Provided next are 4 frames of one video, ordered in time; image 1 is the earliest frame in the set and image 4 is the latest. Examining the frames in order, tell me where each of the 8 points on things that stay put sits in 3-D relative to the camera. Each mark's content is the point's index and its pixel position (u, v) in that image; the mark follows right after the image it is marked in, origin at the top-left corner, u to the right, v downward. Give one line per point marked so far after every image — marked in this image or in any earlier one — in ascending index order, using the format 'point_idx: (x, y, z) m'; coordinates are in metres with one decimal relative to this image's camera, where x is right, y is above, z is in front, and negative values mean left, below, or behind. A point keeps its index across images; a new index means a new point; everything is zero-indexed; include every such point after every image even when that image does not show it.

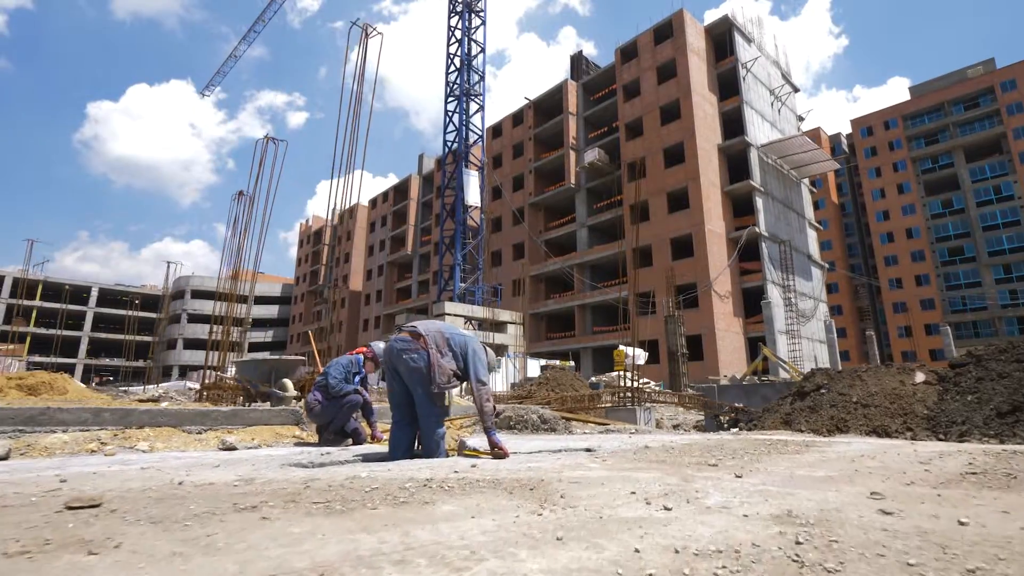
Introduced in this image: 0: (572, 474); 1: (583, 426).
0: (+0.4, -1.3, +3.5) m
1: (+1.2, -2.3, +8.7) m
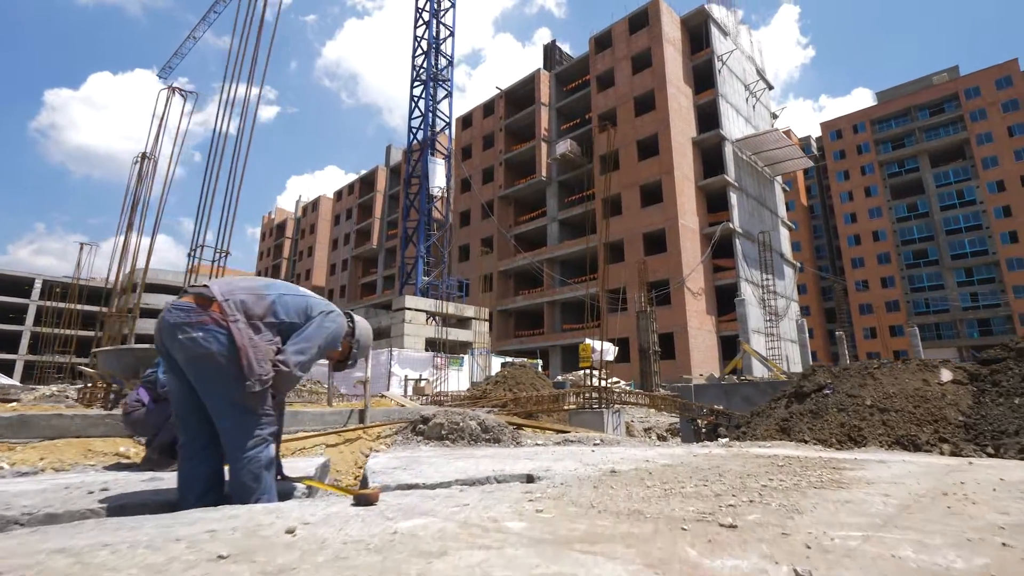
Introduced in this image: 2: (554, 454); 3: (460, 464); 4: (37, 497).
0: (-0.2, -0.9, +1.7) m
1: (+0.3, -2.0, +7.0) m
2: (+0.4, -1.7, +5.4) m
3: (-0.5, -1.5, +4.6) m
4: (-2.7, -1.2, +2.9) m
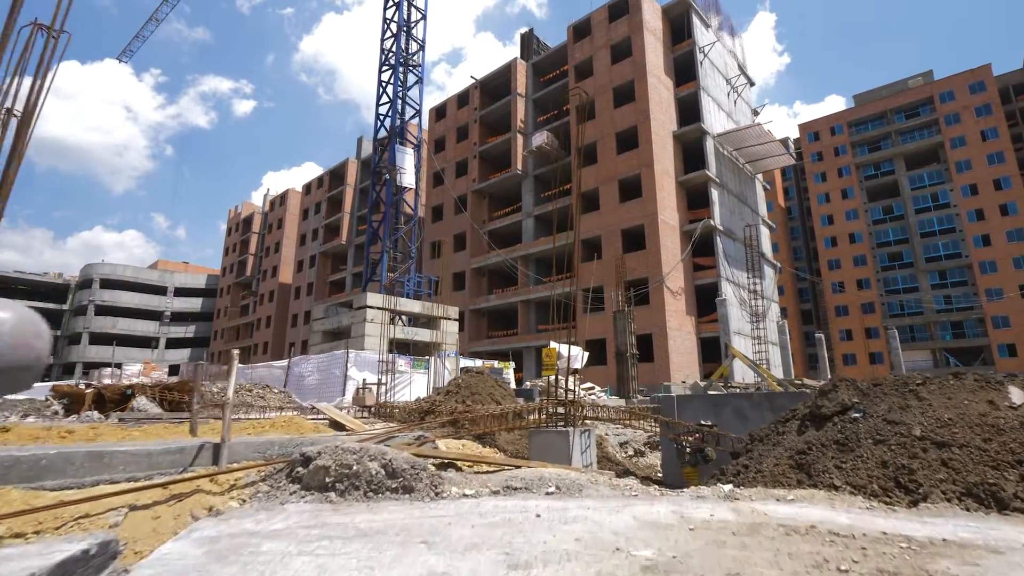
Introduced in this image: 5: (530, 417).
0: (-0.7, -0.8, -0.2) m
1: (-0.4, -1.9, +5.1) m
2: (-0.2, -1.6, +3.5) m
3: (-1.1, -1.4, +2.7) m
4: (-3.2, -1.0, +0.9) m
5: (+0.3, -2.4, +9.4) m
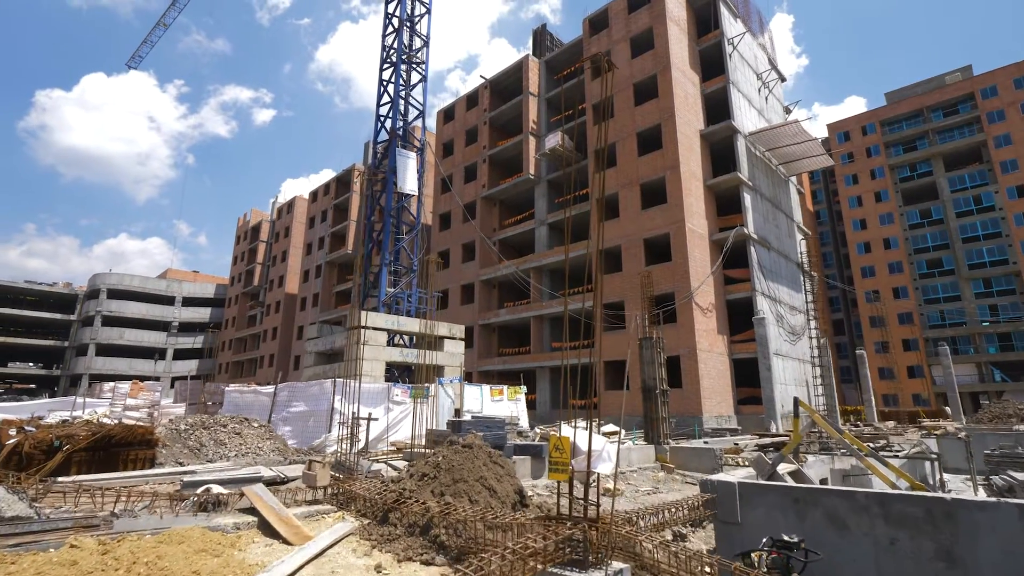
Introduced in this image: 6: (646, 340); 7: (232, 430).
0: (-1.0, -1.4, -3.1) m
1: (-0.6, -2.5, +2.1) m
2: (-0.5, -2.2, +0.5) m
3: (-1.4, -2.0, -0.3) m
4: (-3.6, -1.6, -1.9) m
5: (+0.3, -3.0, +6.5) m
6: (+4.5, -1.8, +17.5) m
7: (-10.6, -5.3, +19.5) m
